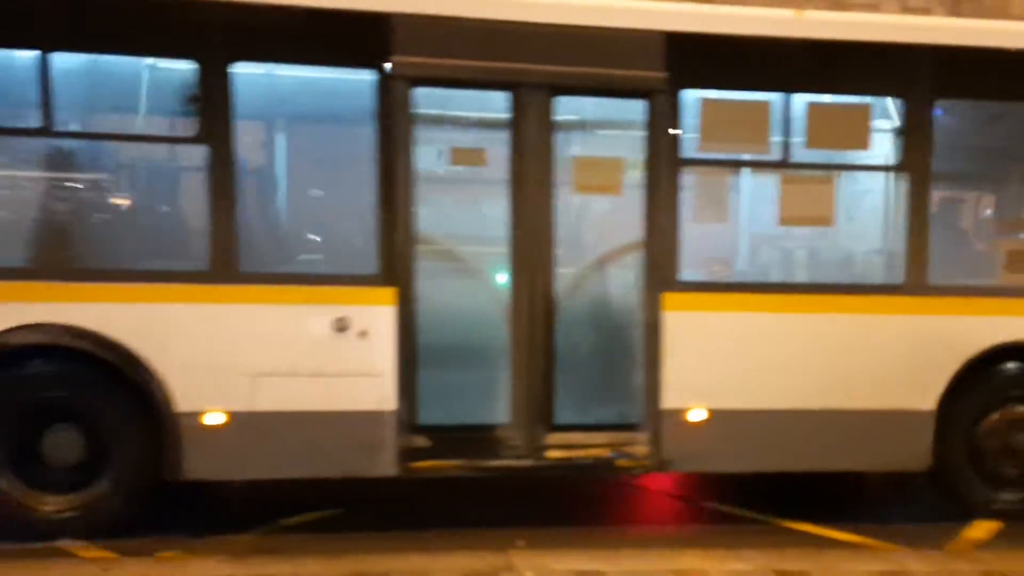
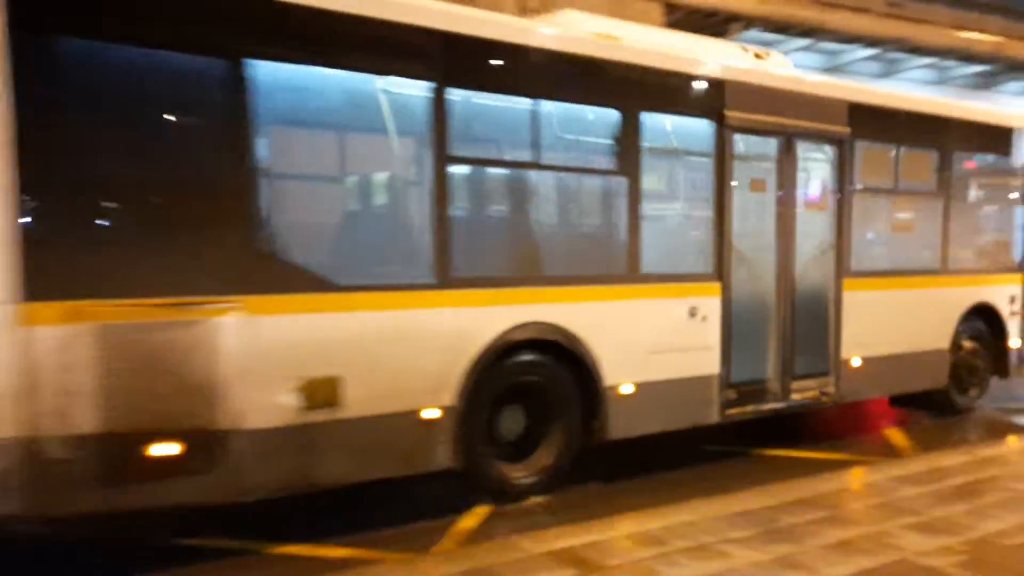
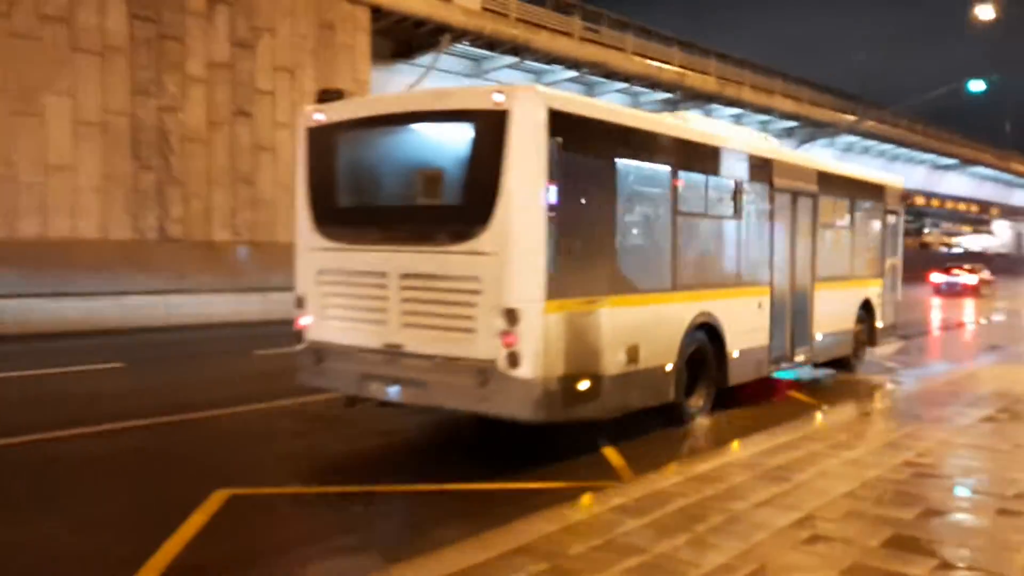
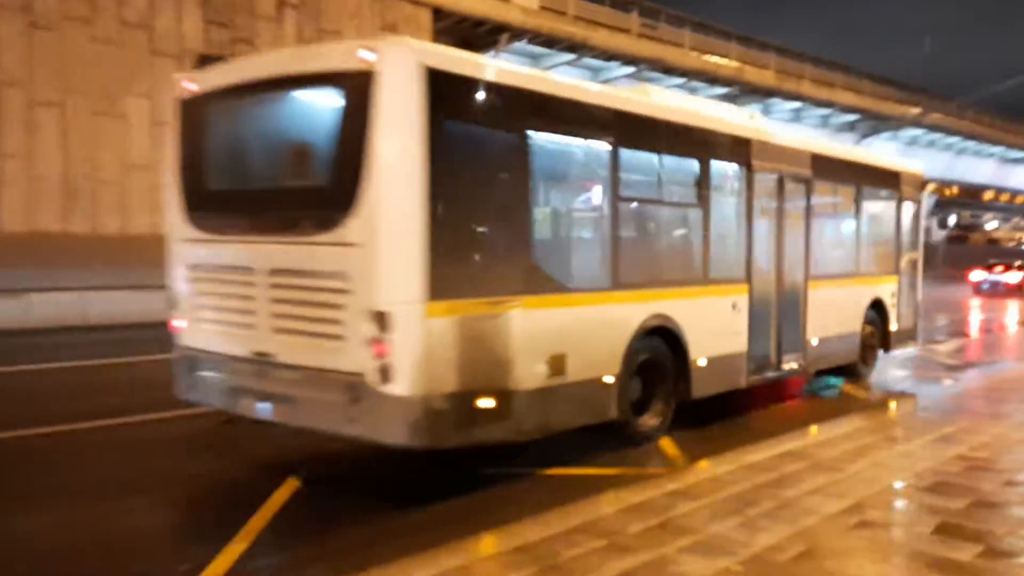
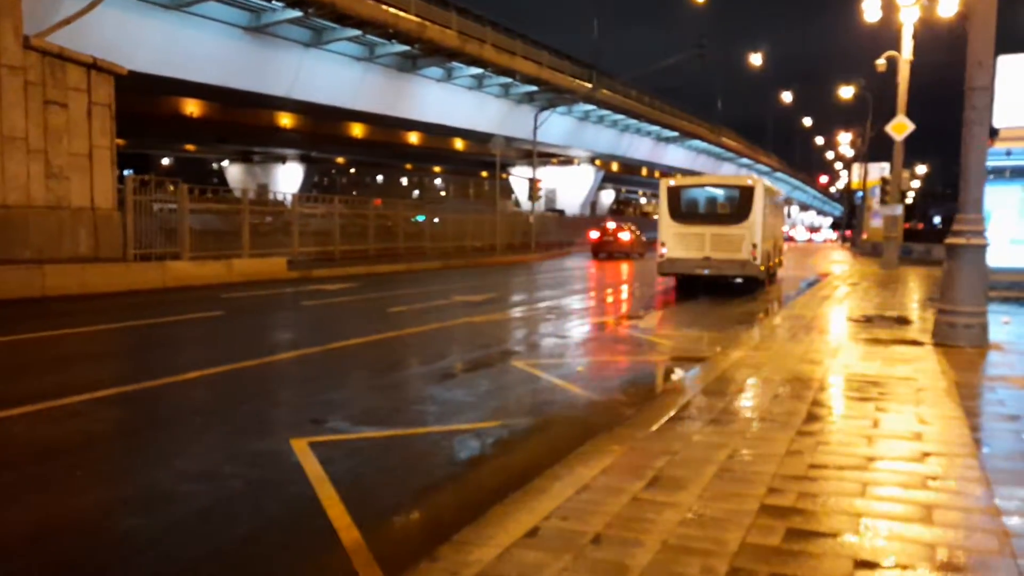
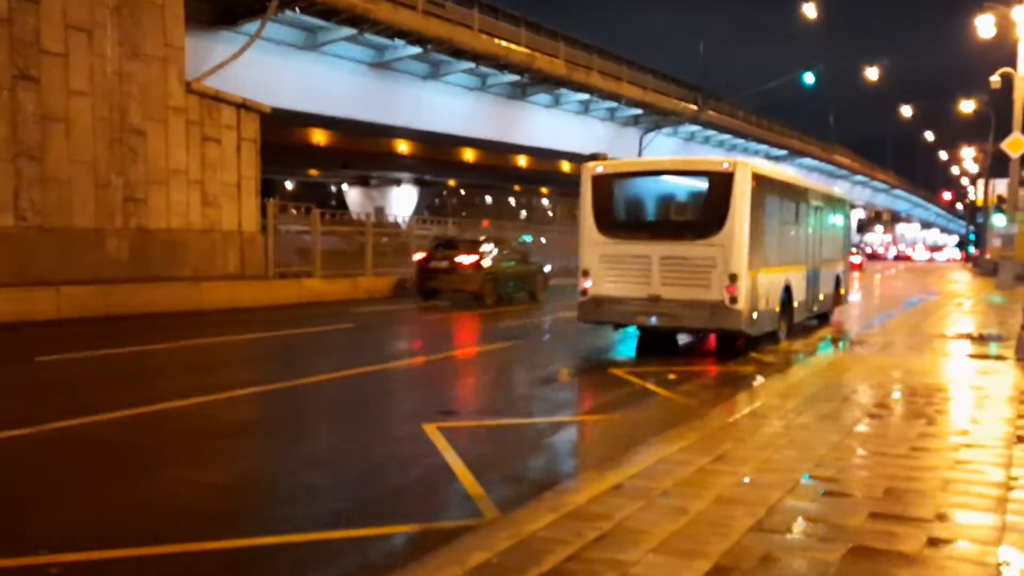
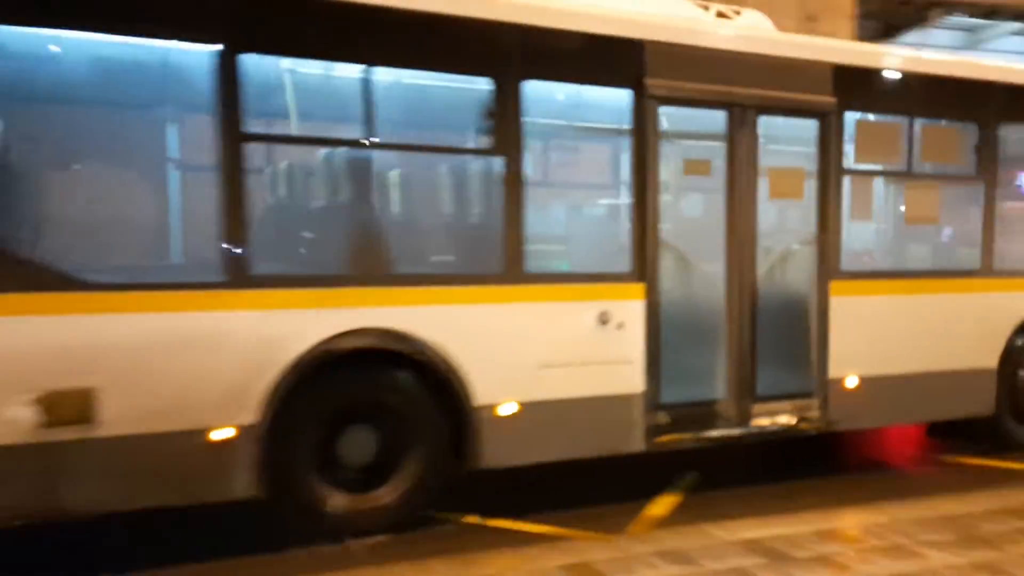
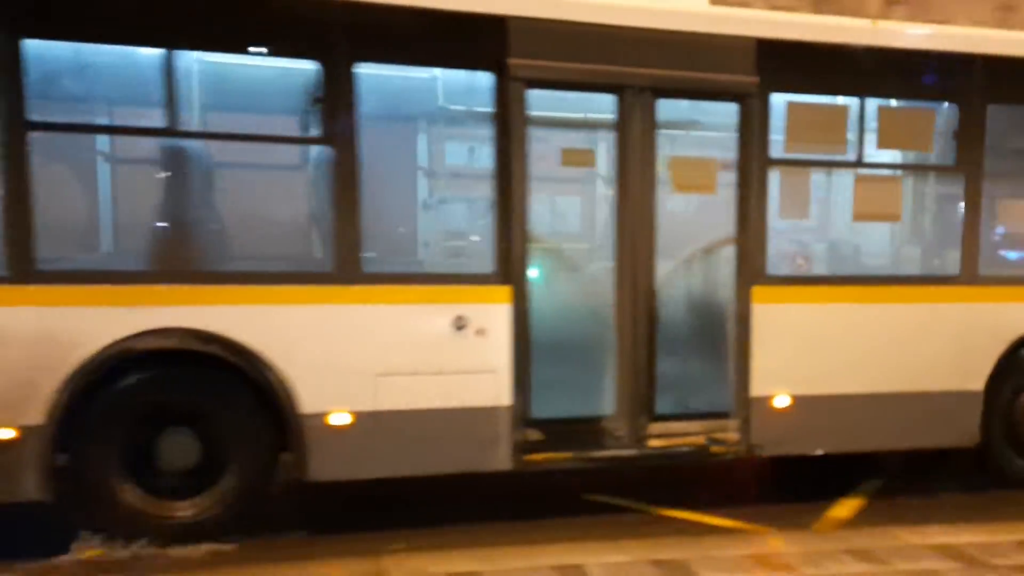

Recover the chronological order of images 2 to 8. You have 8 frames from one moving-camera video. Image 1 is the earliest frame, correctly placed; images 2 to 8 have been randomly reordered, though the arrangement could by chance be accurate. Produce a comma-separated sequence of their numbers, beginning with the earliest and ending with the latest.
8, 7, 2, 4, 3, 6, 5
